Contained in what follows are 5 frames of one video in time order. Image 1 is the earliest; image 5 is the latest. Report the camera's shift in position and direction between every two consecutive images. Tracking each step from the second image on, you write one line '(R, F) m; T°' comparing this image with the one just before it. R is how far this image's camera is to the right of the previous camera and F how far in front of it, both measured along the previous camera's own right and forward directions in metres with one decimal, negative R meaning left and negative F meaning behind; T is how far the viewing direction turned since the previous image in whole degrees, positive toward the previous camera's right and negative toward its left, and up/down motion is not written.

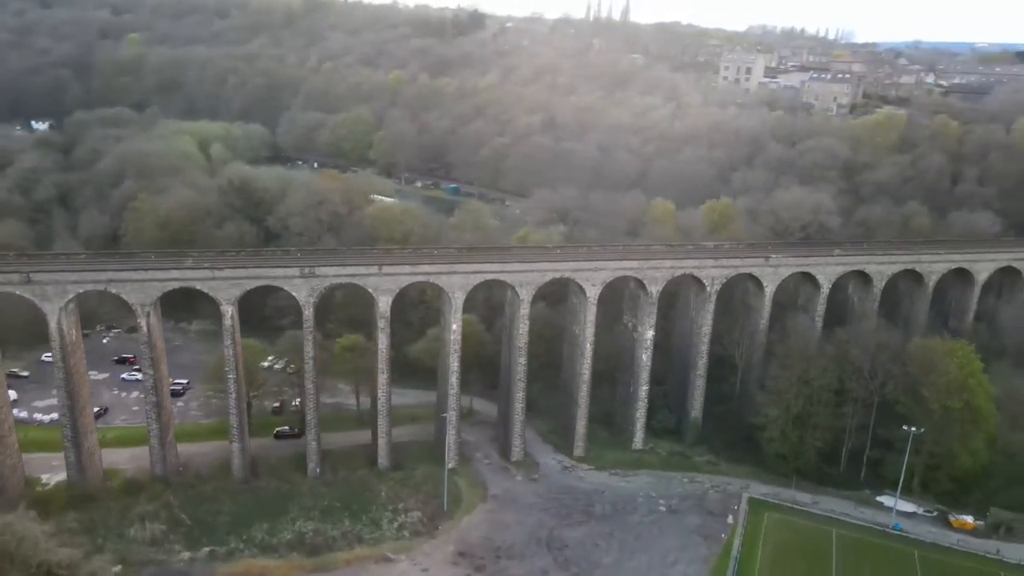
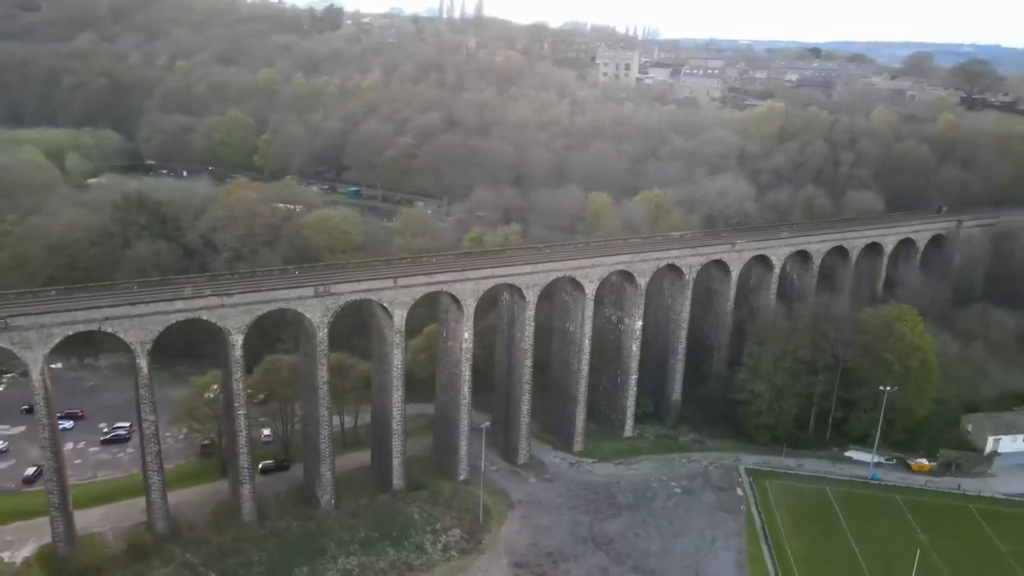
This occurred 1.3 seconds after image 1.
(-6.7, +1.1) m; +14°
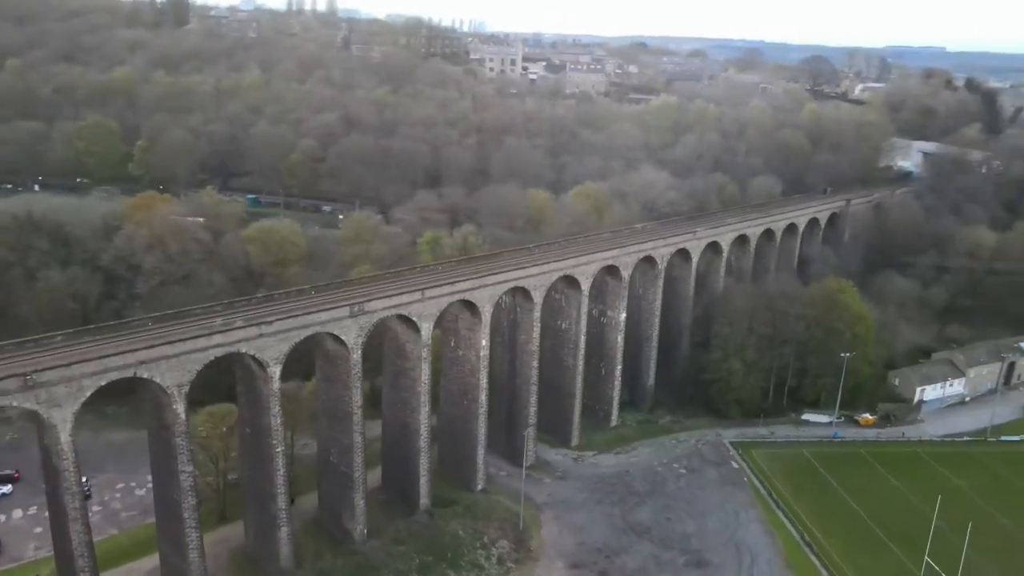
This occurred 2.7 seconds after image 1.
(-6.6, +1.0) m; +13°
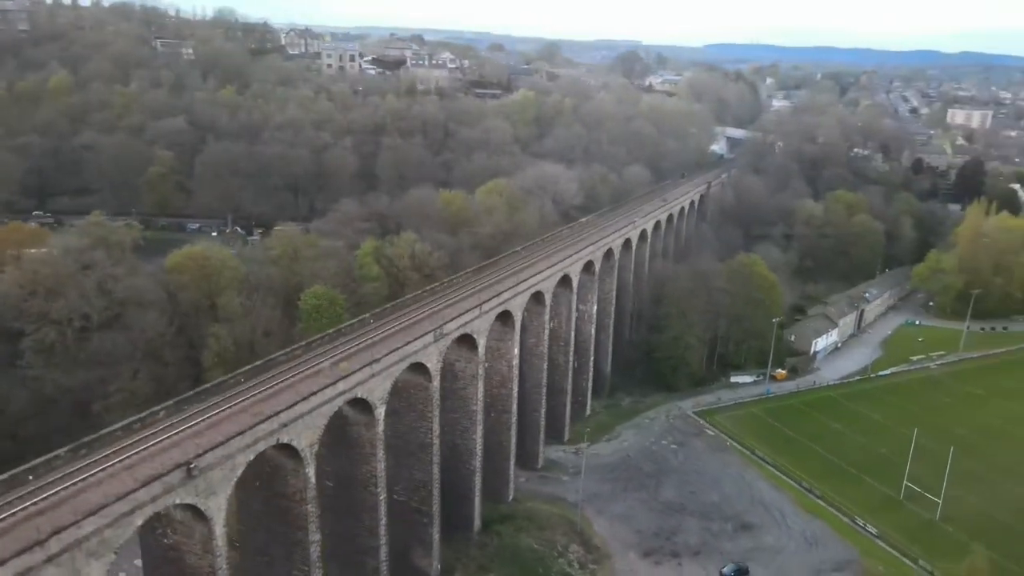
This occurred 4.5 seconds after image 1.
(-9.1, +1.9) m; +19°
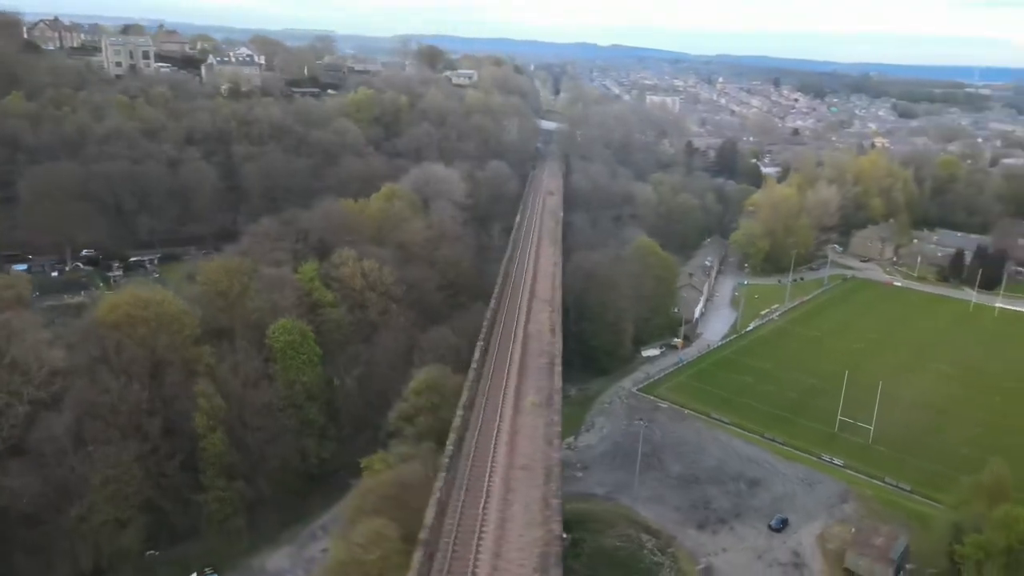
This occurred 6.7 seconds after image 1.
(-10.2, +2.4) m; +21°
